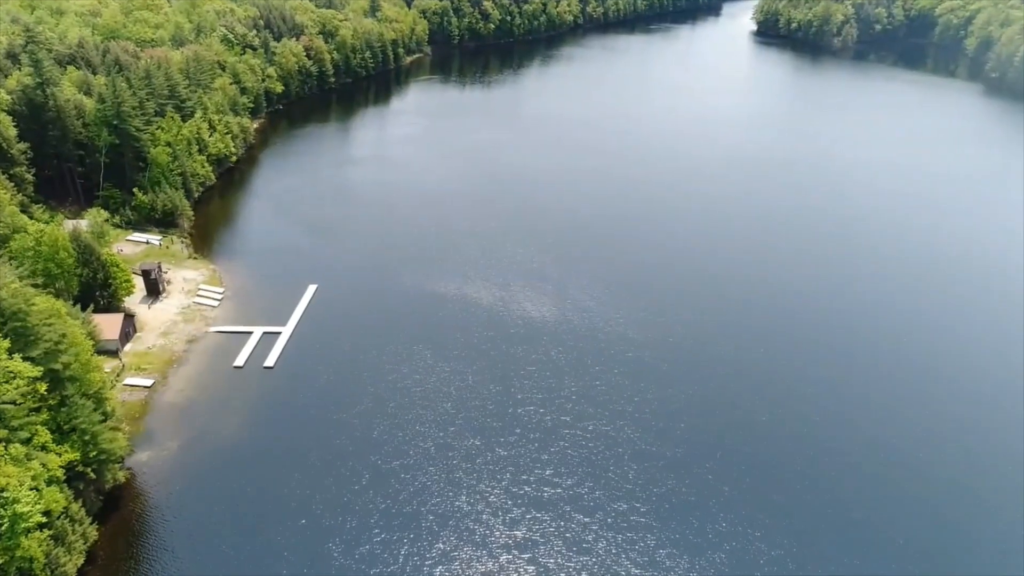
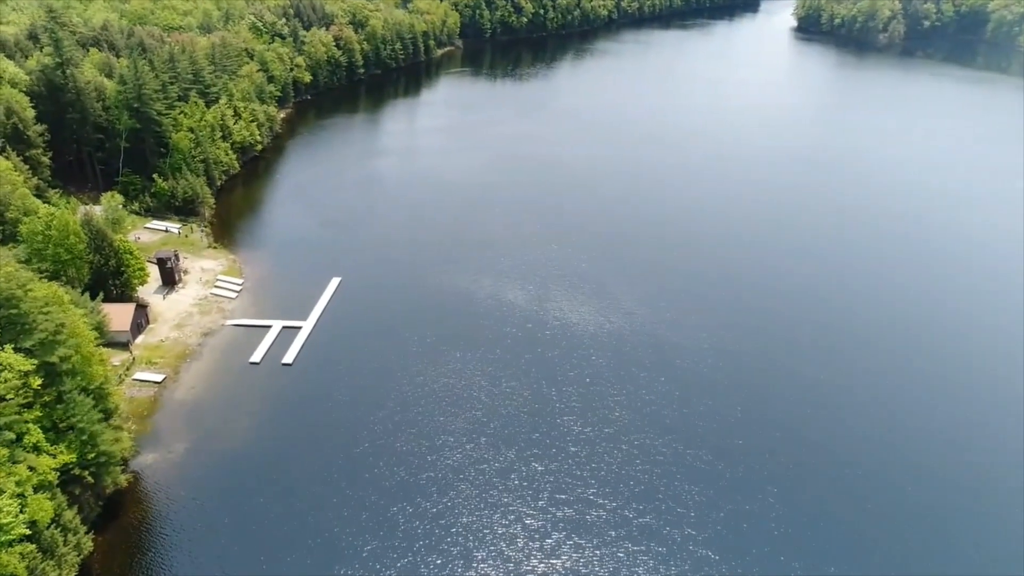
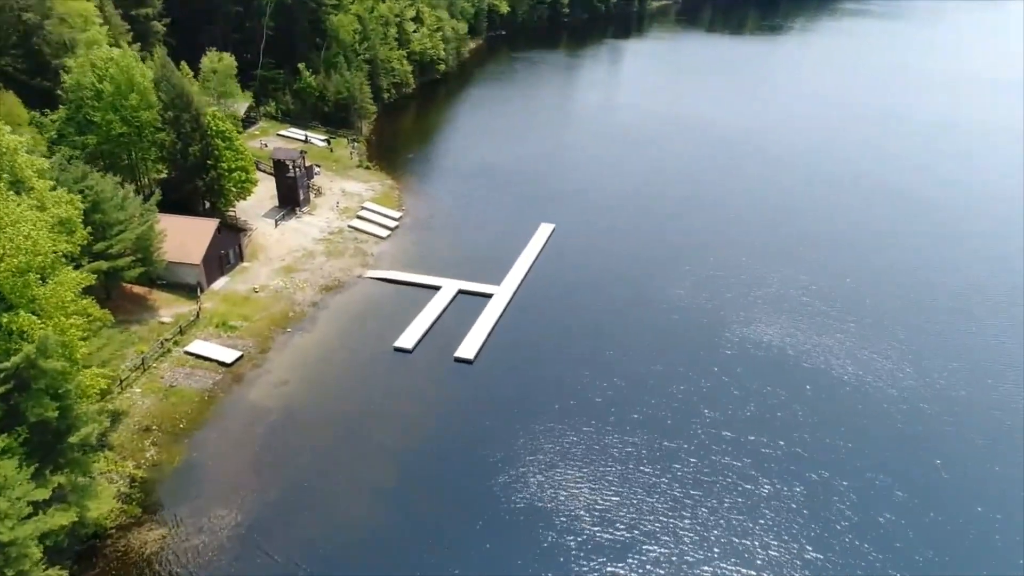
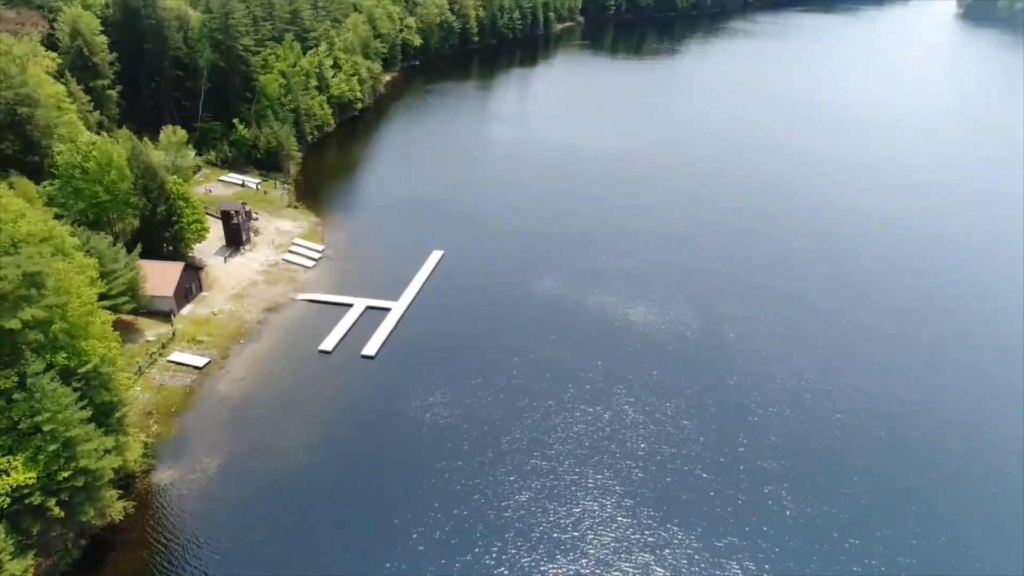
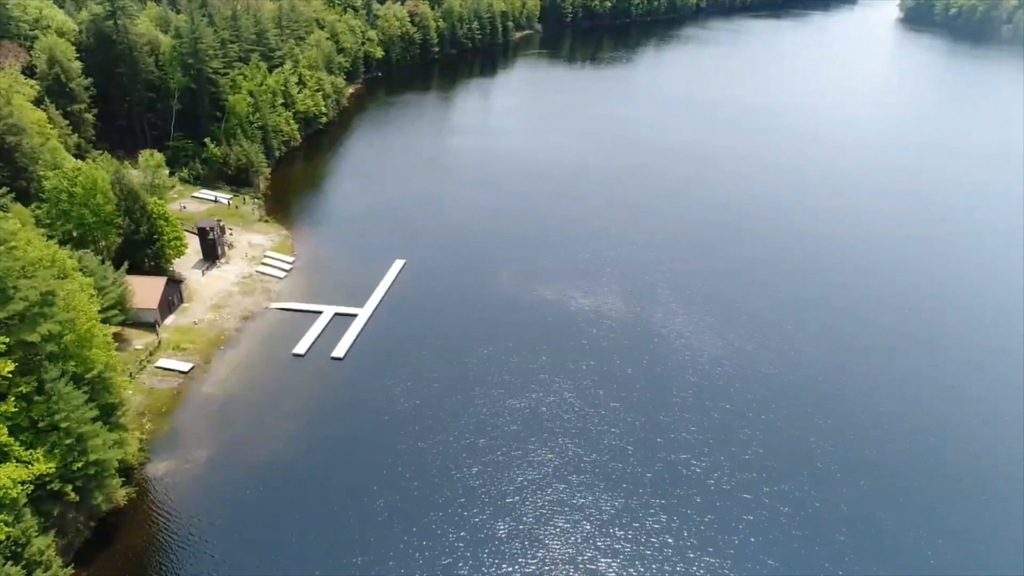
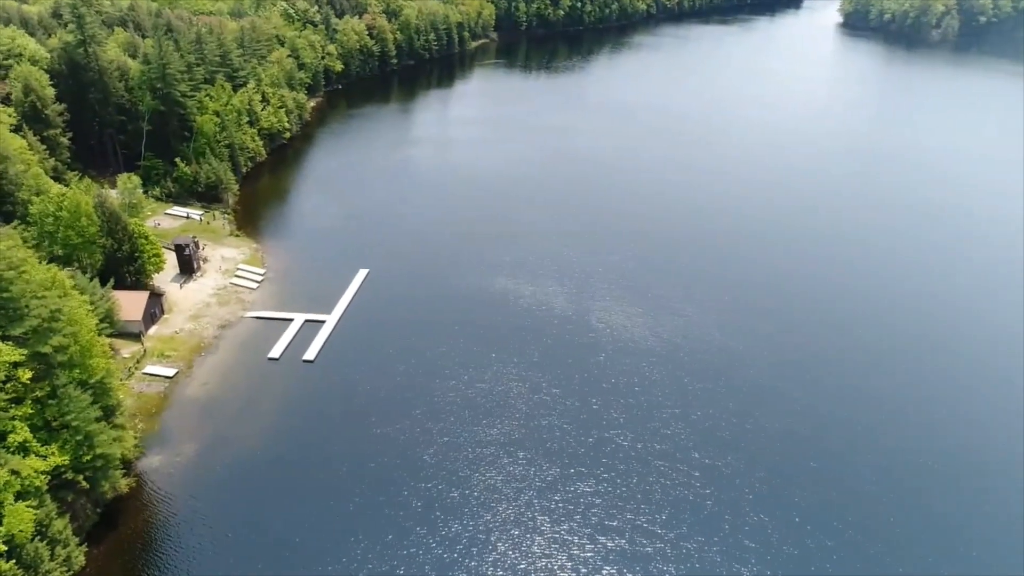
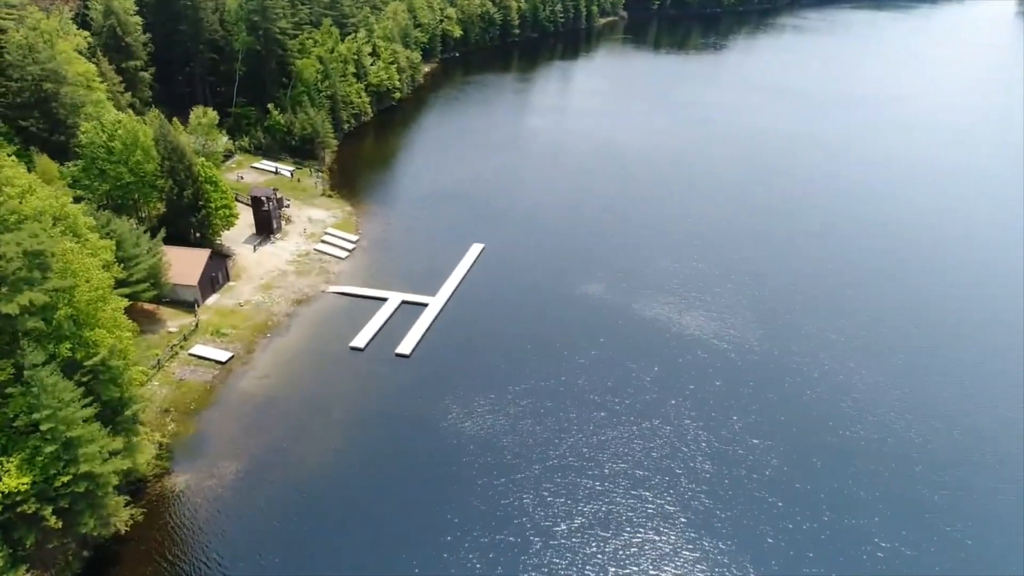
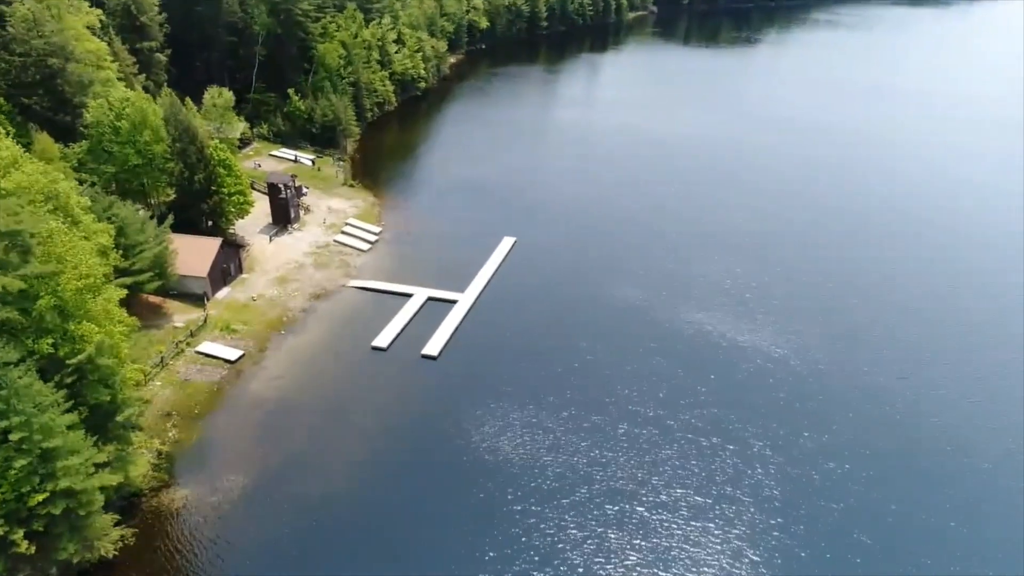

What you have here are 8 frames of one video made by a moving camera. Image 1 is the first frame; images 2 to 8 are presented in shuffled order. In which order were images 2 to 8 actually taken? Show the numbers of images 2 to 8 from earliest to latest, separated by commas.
2, 6, 5, 4, 7, 8, 3
